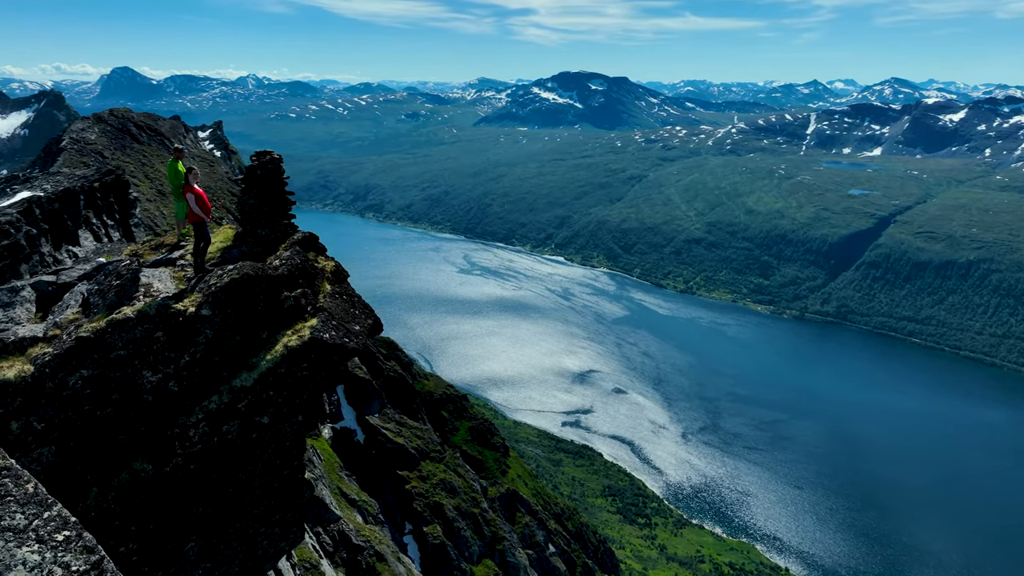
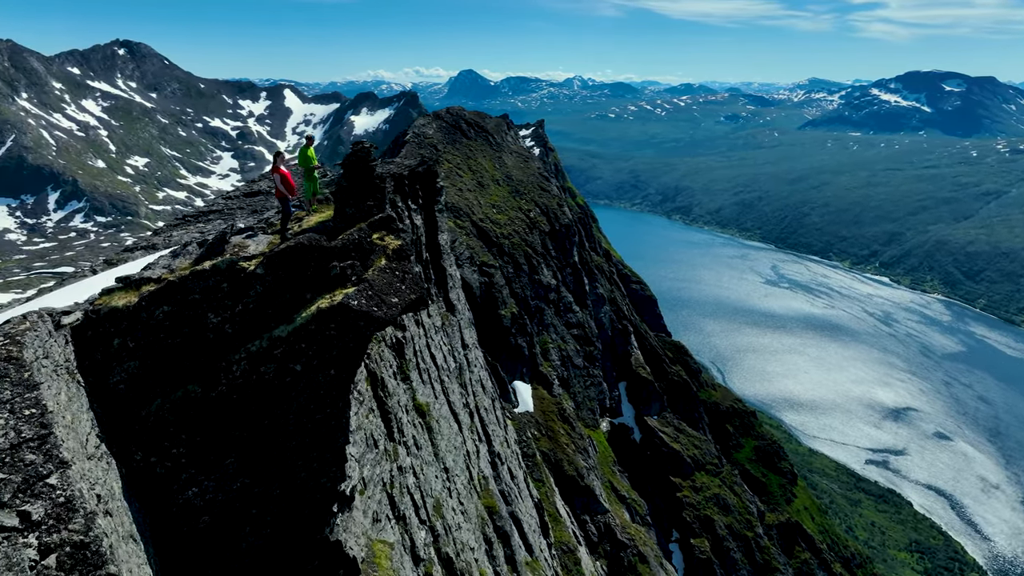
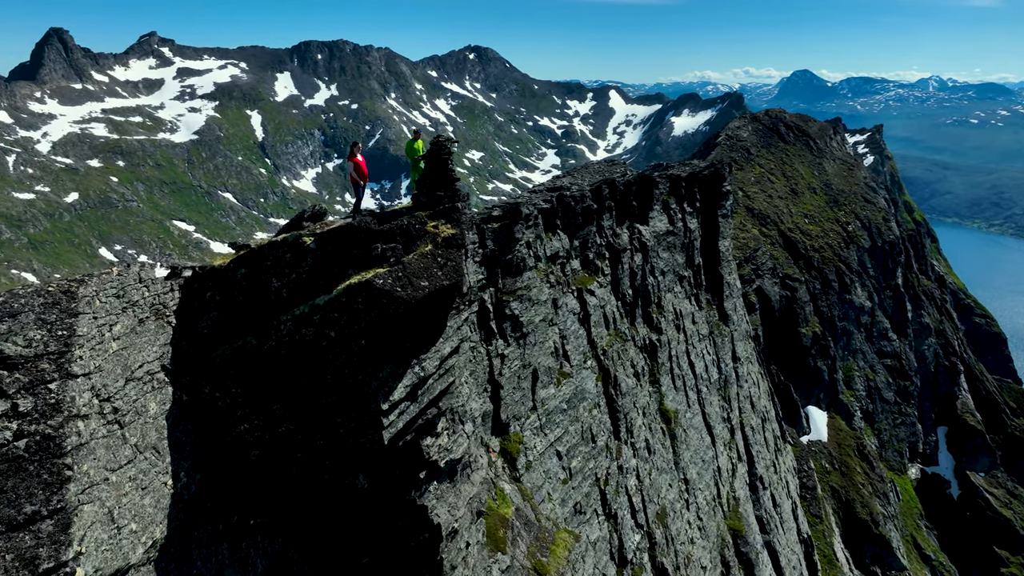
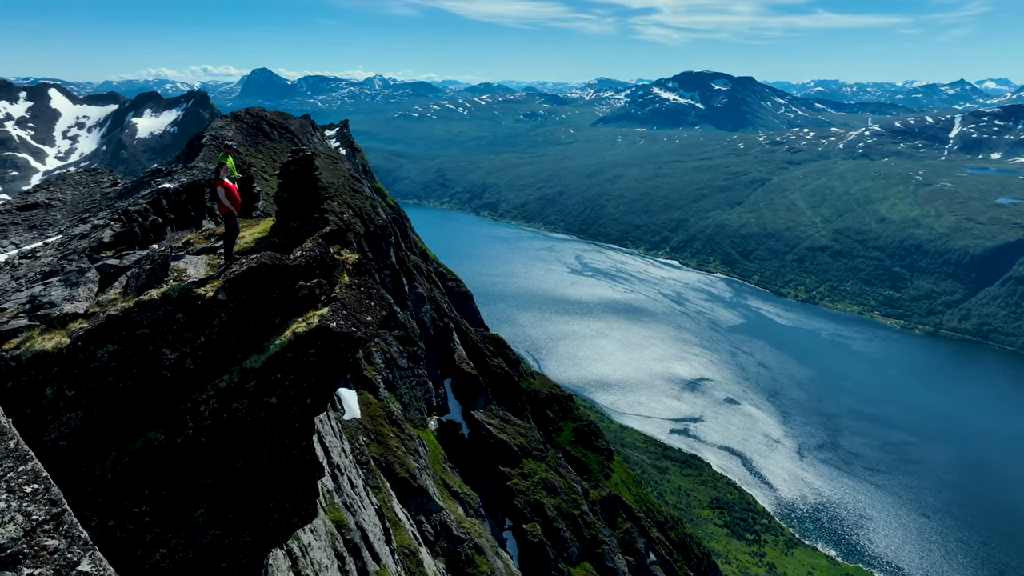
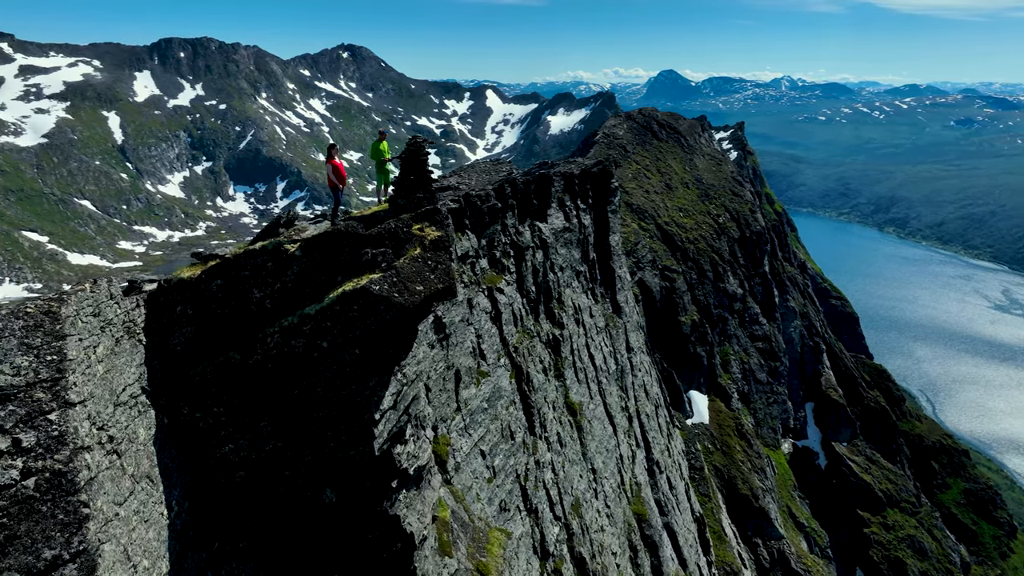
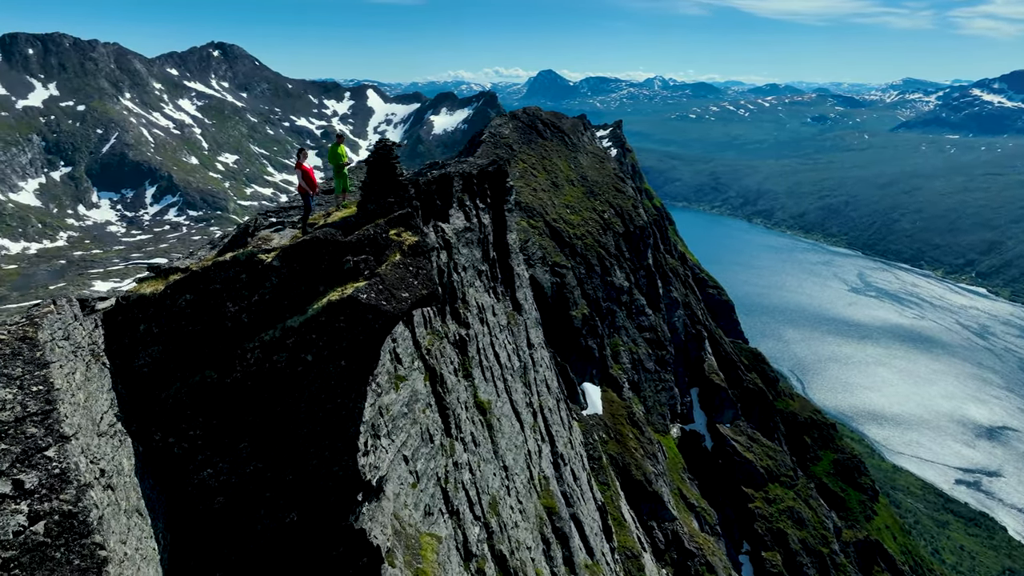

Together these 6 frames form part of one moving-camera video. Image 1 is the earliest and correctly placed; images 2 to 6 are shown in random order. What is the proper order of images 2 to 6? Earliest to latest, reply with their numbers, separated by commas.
4, 2, 6, 5, 3
